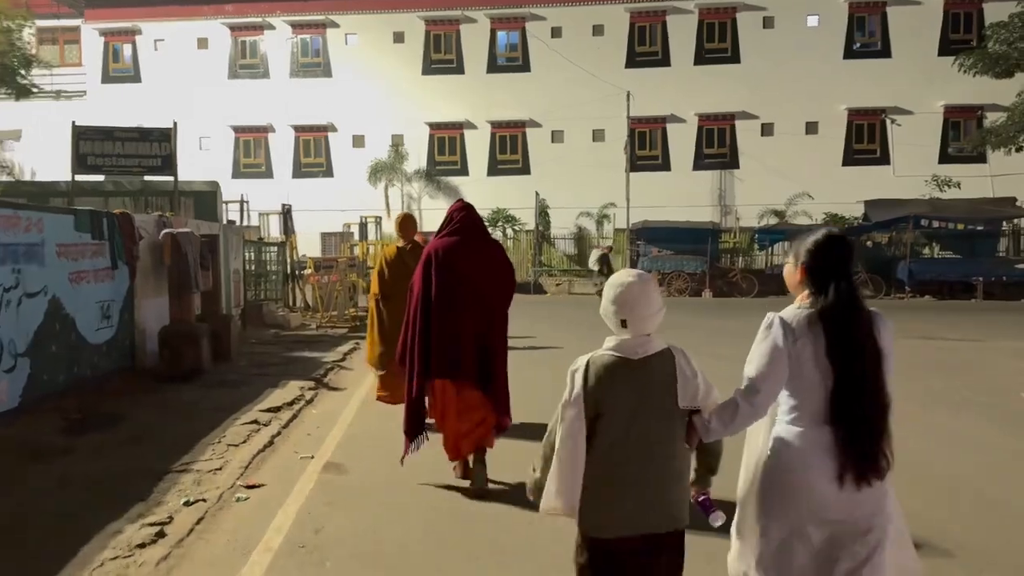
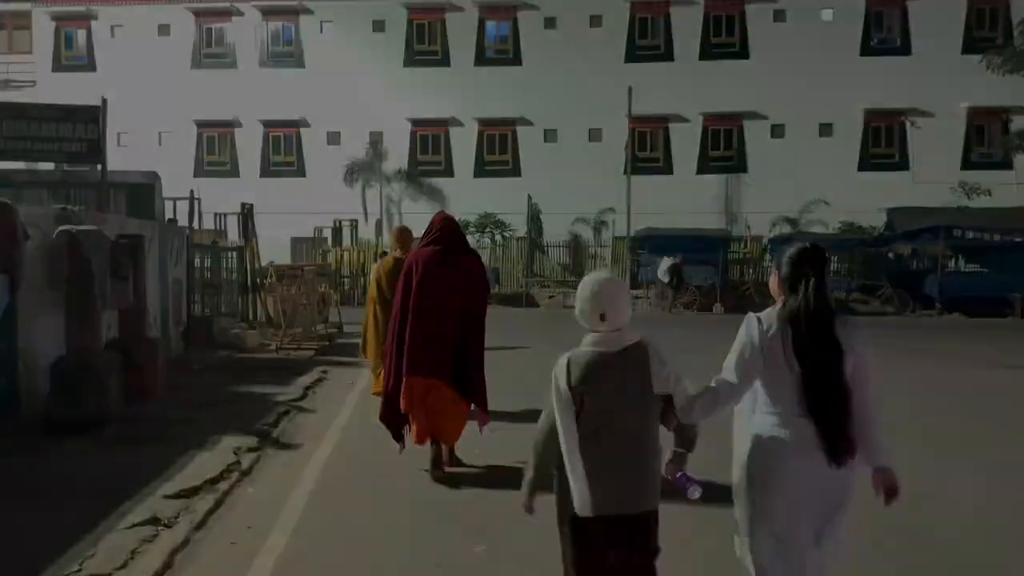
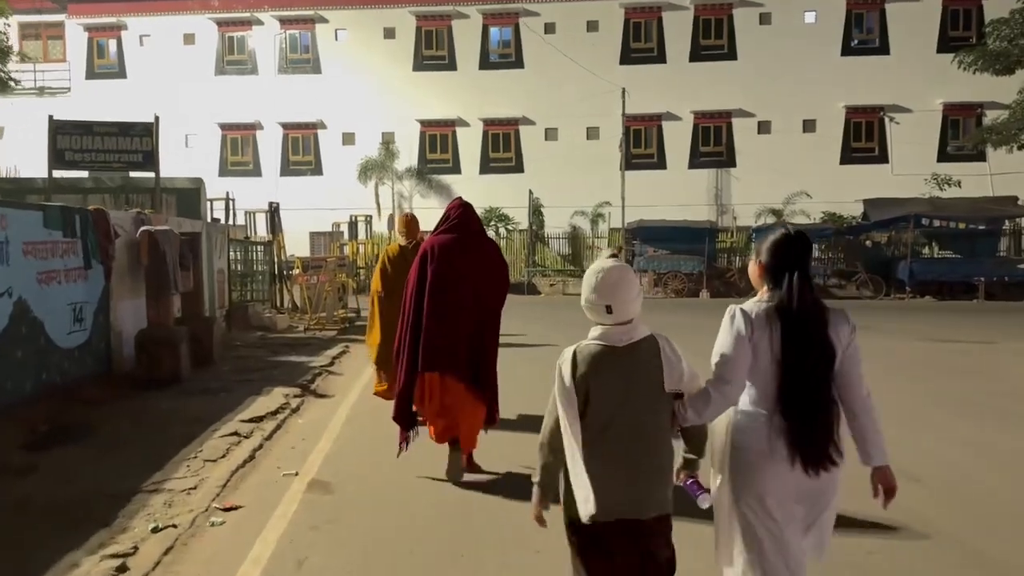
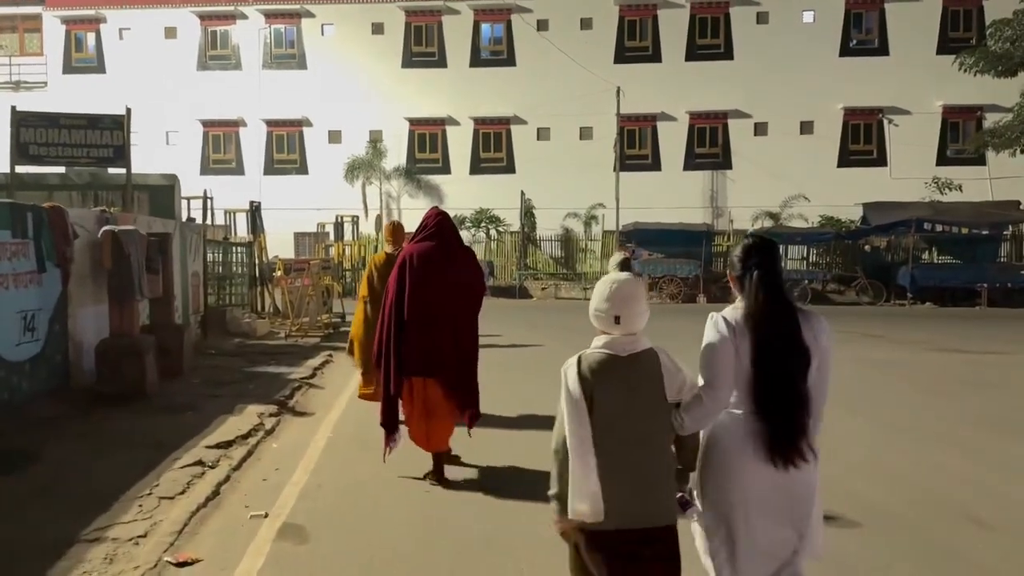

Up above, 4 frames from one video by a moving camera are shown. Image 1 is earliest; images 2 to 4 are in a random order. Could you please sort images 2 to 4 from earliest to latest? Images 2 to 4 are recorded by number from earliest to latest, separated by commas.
3, 4, 2
